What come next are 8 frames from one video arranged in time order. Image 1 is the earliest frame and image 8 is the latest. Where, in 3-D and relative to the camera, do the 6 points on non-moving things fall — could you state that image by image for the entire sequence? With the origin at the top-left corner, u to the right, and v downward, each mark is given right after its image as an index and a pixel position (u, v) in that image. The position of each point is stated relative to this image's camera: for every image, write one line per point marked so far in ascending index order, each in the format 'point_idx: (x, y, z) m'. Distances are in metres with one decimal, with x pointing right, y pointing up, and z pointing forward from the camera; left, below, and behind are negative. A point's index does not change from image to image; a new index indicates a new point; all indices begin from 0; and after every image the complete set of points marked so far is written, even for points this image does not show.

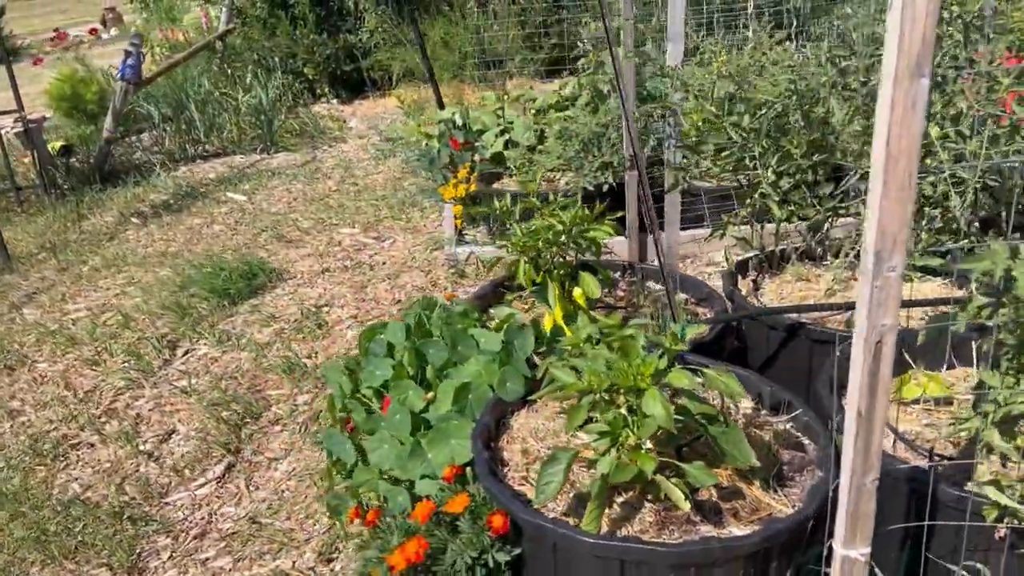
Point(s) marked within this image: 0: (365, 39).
0: (-1.4, +2.4, +8.7) m
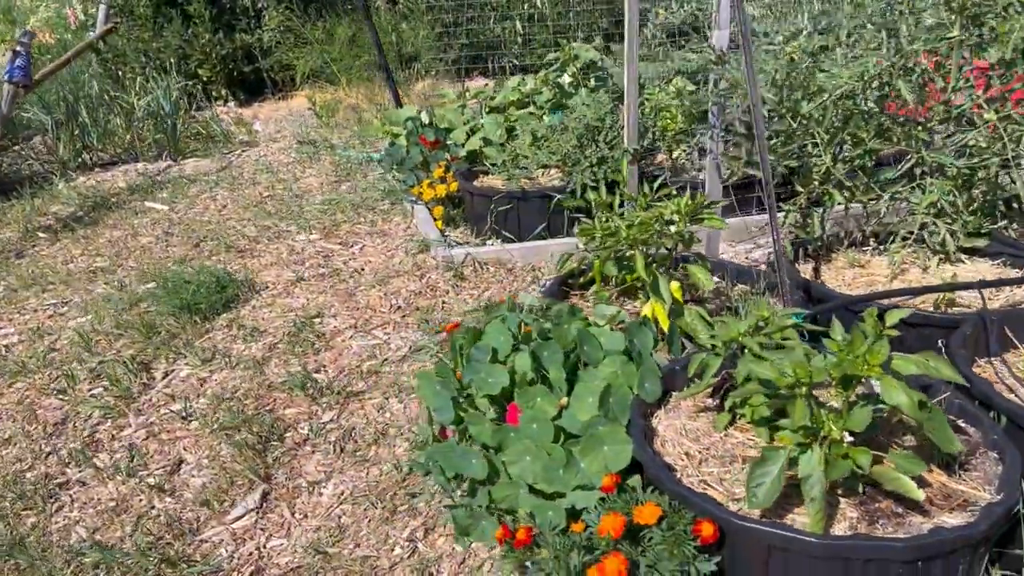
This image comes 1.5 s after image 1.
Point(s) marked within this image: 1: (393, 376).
0: (-2.3, +2.3, +8.4) m
1: (-0.4, -0.3, +3.0) m
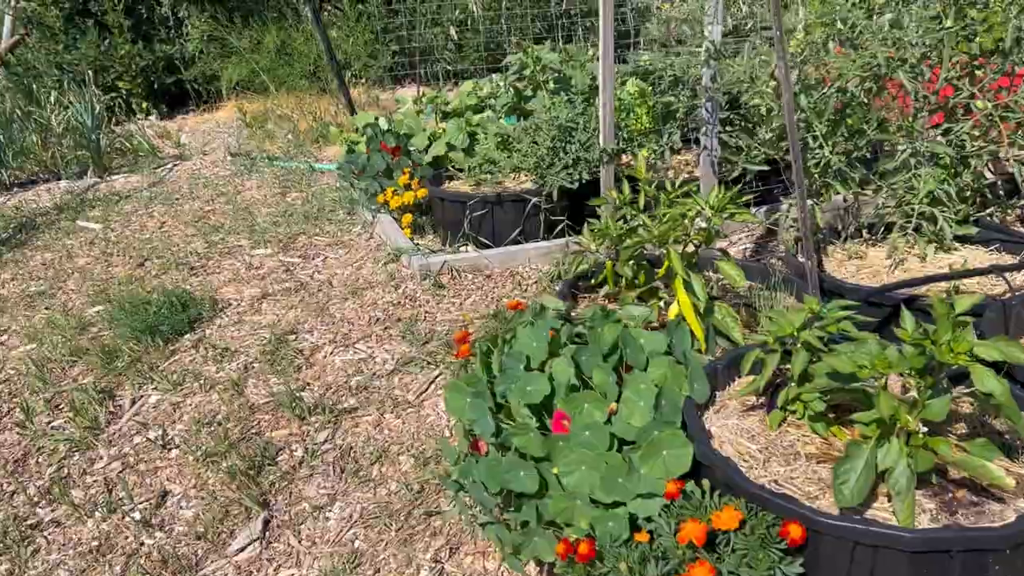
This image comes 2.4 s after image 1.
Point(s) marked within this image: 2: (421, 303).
0: (-2.9, +2.1, +8.1) m
1: (-0.4, -0.3, +2.9) m
2: (-0.3, -0.1, +3.4) m
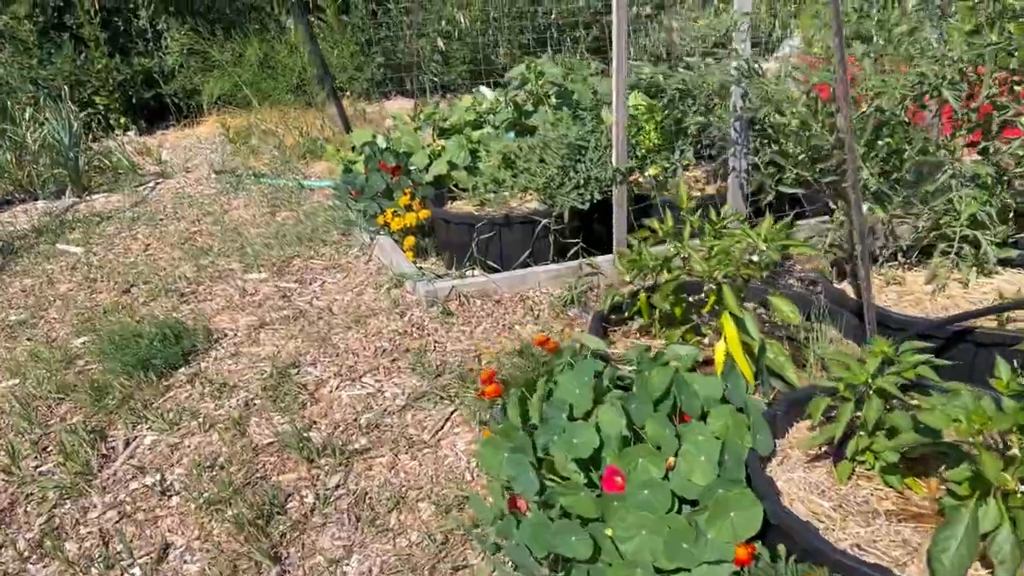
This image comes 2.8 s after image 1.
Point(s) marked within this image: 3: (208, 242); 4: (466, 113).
0: (-3.0, +1.9, +7.9) m
1: (-0.3, -0.4, +2.7) m
2: (-0.3, -0.2, +3.2) m
3: (-1.6, +0.2, +5.0) m
4: (-0.2, +0.9, +4.5) m
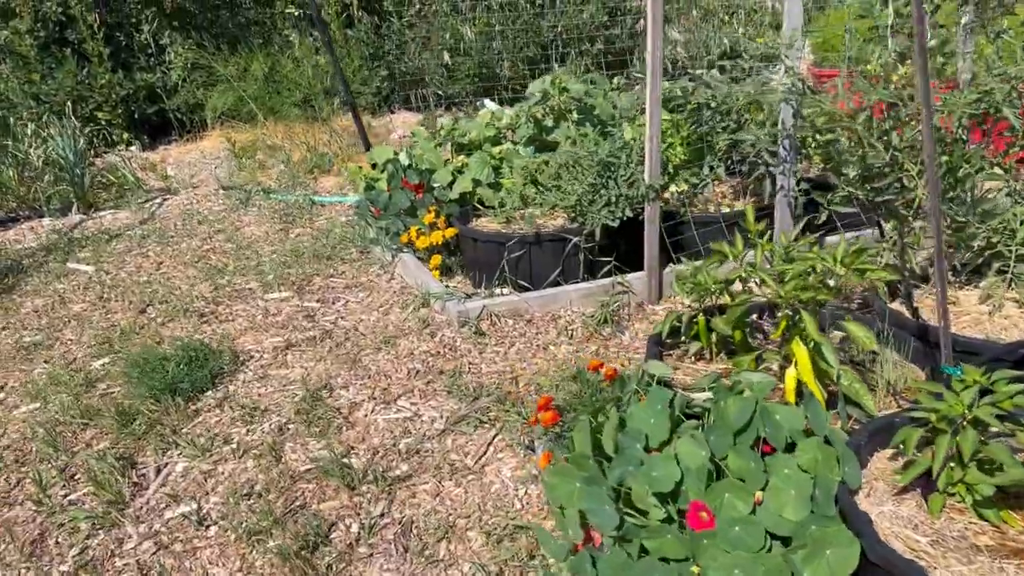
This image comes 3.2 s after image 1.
0: (-2.9, +1.8, +7.8) m
1: (-0.2, -0.5, +2.7) m
2: (-0.2, -0.2, +3.2) m
3: (-1.5, +0.1, +4.9) m
4: (-0.1, +0.8, +4.5) m
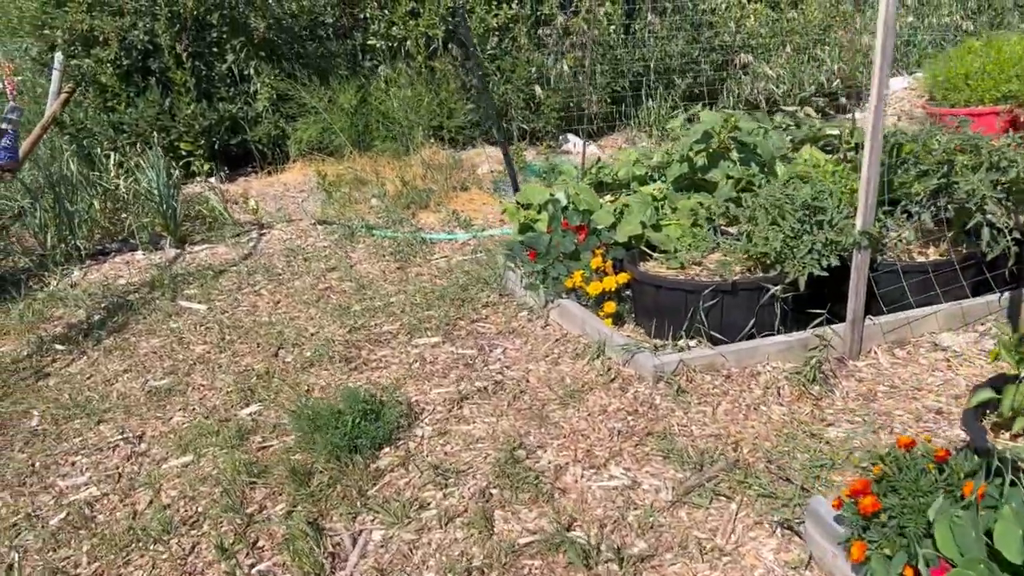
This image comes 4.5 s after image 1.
0: (-2.2, +1.5, +7.6) m
1: (+0.4, -0.6, +2.4) m
2: (+0.5, -0.4, +2.9) m
3: (-0.9, -0.1, +4.7) m
4: (+0.6, +0.6, +4.2) m
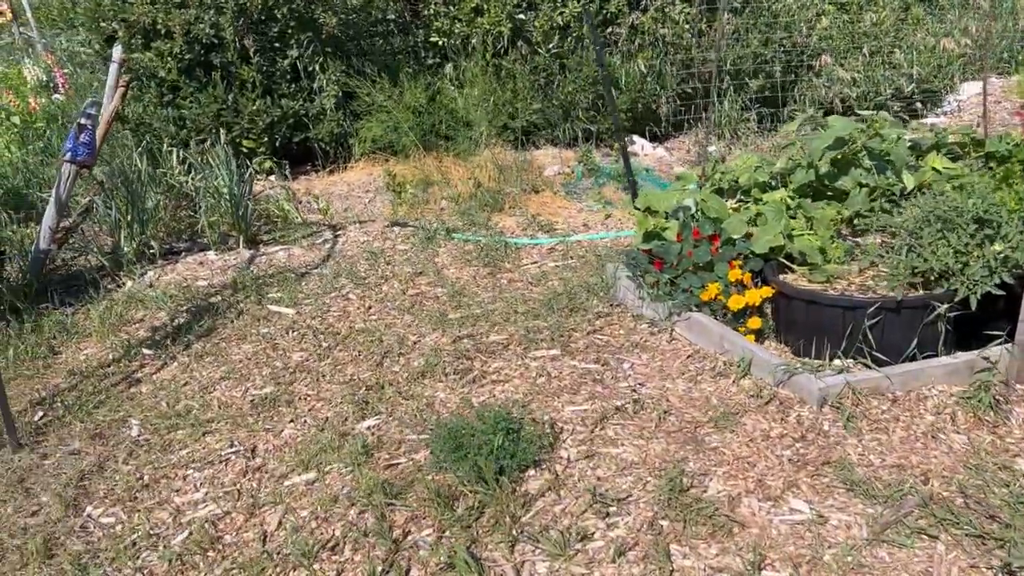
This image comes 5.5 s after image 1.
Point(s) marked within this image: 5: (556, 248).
0: (-1.6, +1.5, +7.5) m
1: (+0.9, -0.7, +2.3) m
2: (+1.0, -0.4, +2.7) m
3: (-0.4, -0.1, +4.5) m
4: (+1.1, +0.5, +4.1) m
5: (+0.3, +0.2, +5.3) m
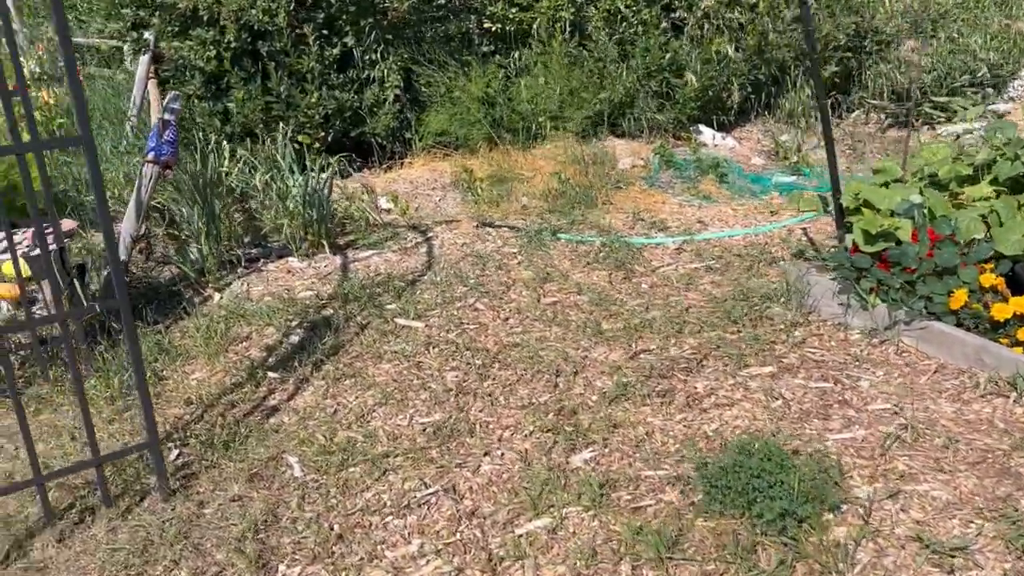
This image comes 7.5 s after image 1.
0: (-1.1, +1.5, +7.0) m
1: (+1.7, -0.7, +1.9) m
2: (+1.8, -0.5, +2.4) m
3: (+0.4, -0.1, +4.1) m
4: (+1.8, +0.5, +3.7) m
5: (+0.9, +0.2, +4.9) m
